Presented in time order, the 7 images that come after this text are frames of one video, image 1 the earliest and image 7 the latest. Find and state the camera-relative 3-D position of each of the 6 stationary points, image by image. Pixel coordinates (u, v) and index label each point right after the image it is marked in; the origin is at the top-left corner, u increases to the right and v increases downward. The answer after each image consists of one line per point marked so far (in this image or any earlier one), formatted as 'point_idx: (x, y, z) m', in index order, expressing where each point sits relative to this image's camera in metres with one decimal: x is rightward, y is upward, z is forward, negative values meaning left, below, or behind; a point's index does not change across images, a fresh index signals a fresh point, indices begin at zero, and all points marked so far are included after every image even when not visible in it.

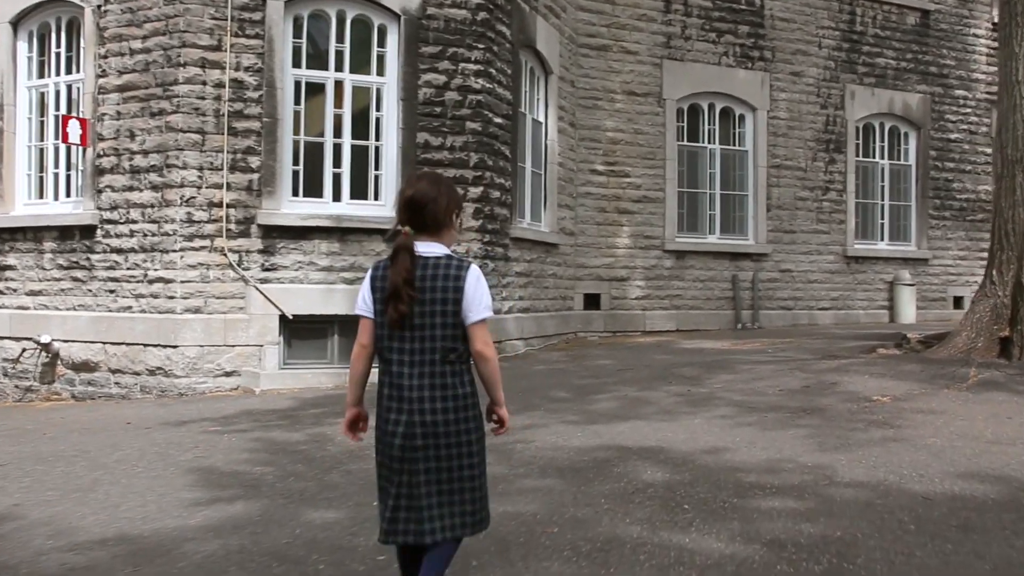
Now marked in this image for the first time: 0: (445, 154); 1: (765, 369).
0: (-2.1, +3.9, +11.1) m
1: (+5.7, -1.8, +8.4) m
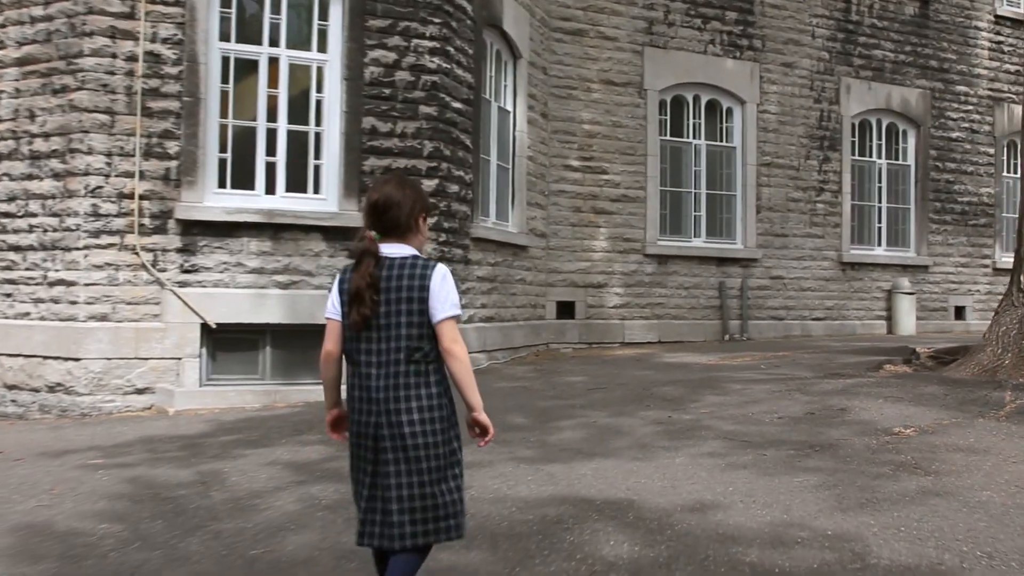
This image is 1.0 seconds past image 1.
0: (-3.1, +3.8, +9.8) m
1: (+4.7, -2.0, +7.1) m
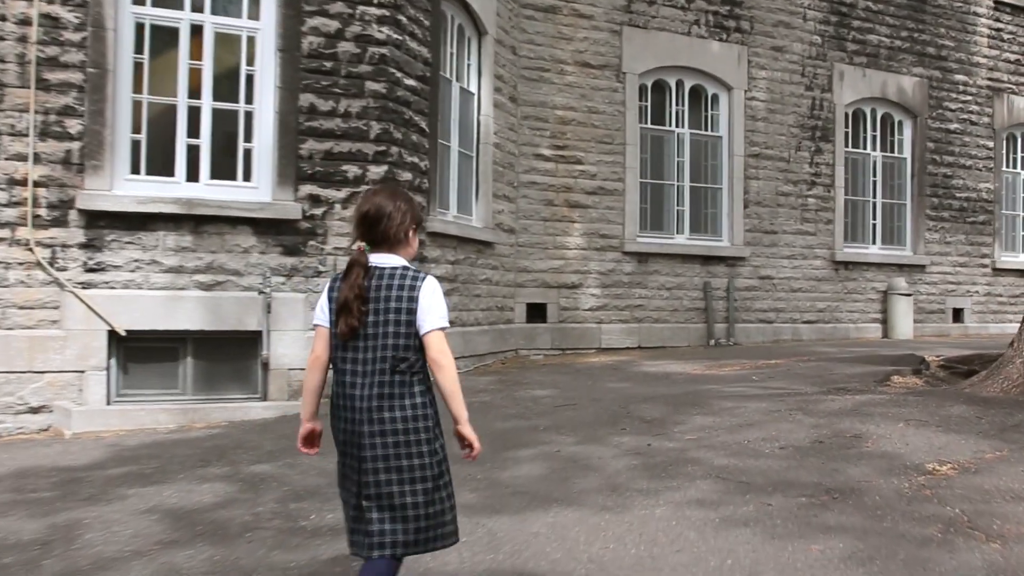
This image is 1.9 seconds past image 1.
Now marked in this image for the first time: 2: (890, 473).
0: (-4.0, +3.7, +8.5) m
1: (+3.9, -2.0, +6.1) m
2: (+4.2, -2.1, +4.2) m
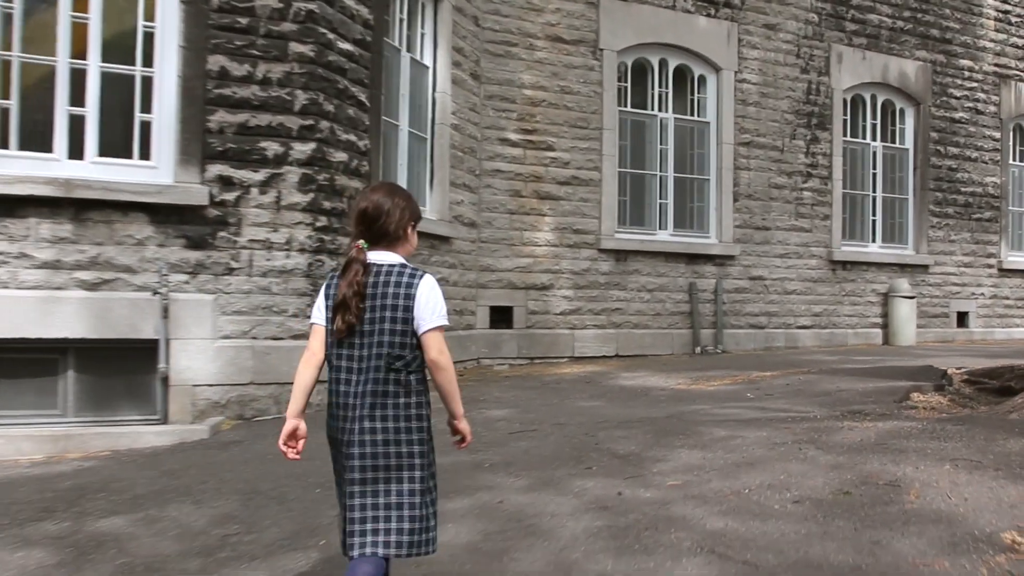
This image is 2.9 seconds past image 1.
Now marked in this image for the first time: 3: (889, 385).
0: (-4.9, +3.7, +7.0) m
1: (+3.1, -2.0, +4.8) m
2: (+3.5, -2.0, +2.9) m
3: (+6.9, -1.8, +6.8) m
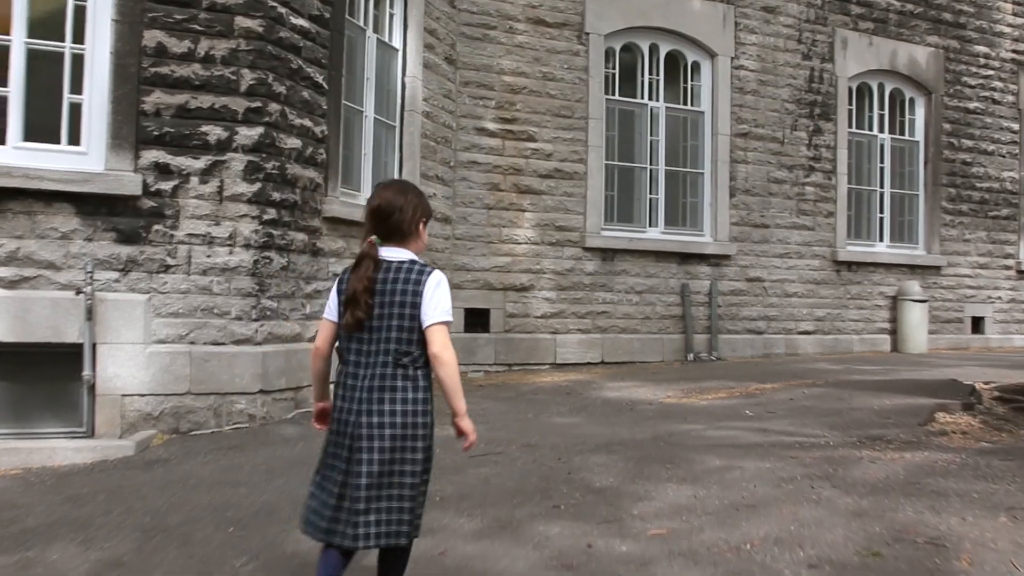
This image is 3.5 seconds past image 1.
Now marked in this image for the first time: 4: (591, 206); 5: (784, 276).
0: (-5.4, +3.7, +6.3) m
1: (+2.5, -2.0, +4.0) m
2: (+2.9, -2.0, +2.1) m
3: (+6.3, -1.8, +6.0) m
4: (+2.0, +2.1, +9.4) m
5: (+7.4, +0.3, +10.0) m
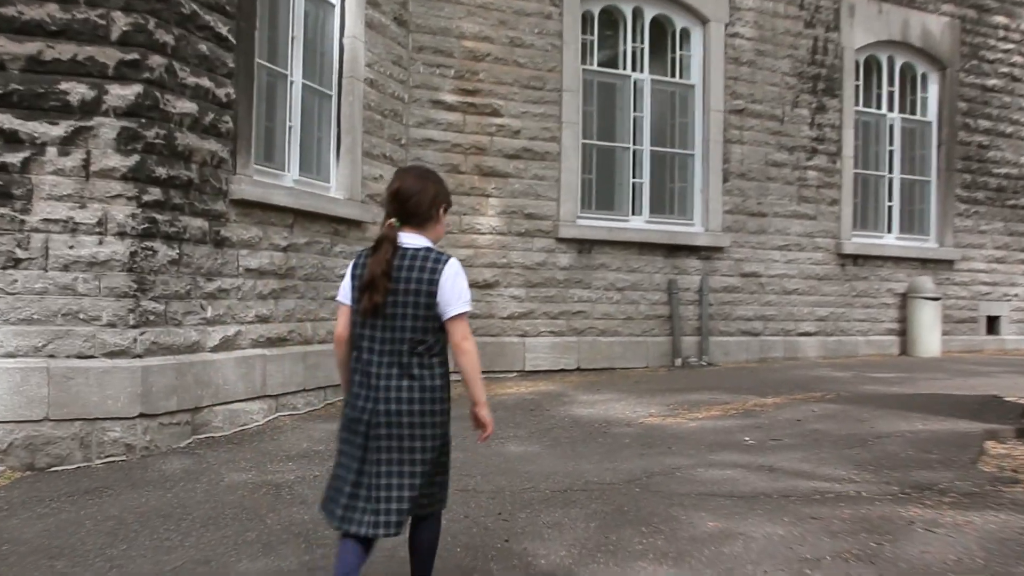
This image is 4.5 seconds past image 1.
0: (-6.1, +3.7, +5.0) m
1: (+1.8, -2.0, +2.8) m
2: (+2.3, -2.0, +1.0) m
3: (+5.6, -1.8, +4.9) m
4: (+1.2, +2.1, +8.1) m
5: (+6.5, +0.4, +8.9) m
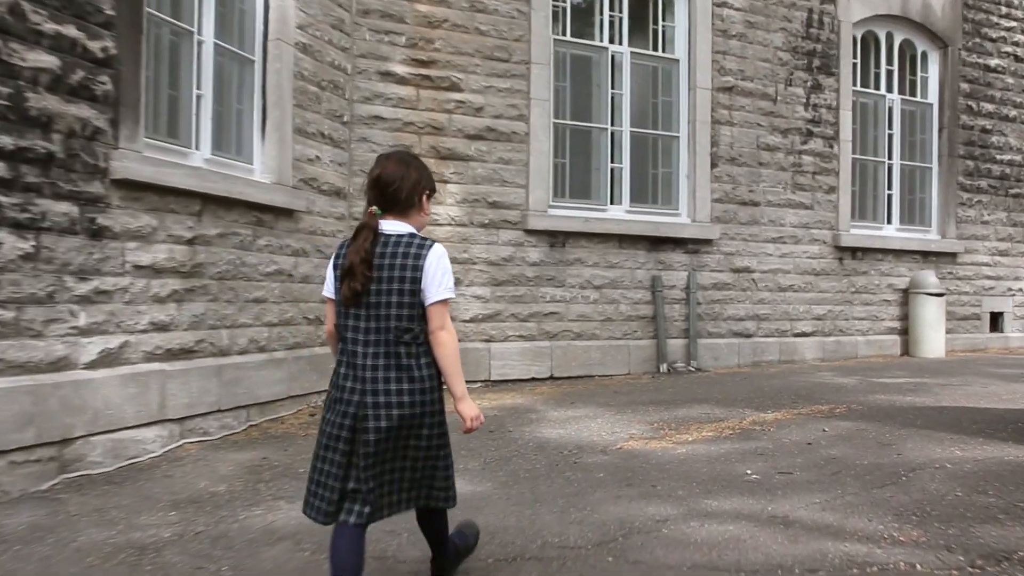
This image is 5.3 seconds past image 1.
0: (-6.8, +3.7, +3.8) m
1: (+1.3, -1.9, +1.9) m
2: (+1.8, -2.0, 0.0) m
3: (+5.0, -1.7, +4.0) m
4: (+0.4, +2.1, +7.2) m
5: (+5.8, +0.5, +8.1) m
